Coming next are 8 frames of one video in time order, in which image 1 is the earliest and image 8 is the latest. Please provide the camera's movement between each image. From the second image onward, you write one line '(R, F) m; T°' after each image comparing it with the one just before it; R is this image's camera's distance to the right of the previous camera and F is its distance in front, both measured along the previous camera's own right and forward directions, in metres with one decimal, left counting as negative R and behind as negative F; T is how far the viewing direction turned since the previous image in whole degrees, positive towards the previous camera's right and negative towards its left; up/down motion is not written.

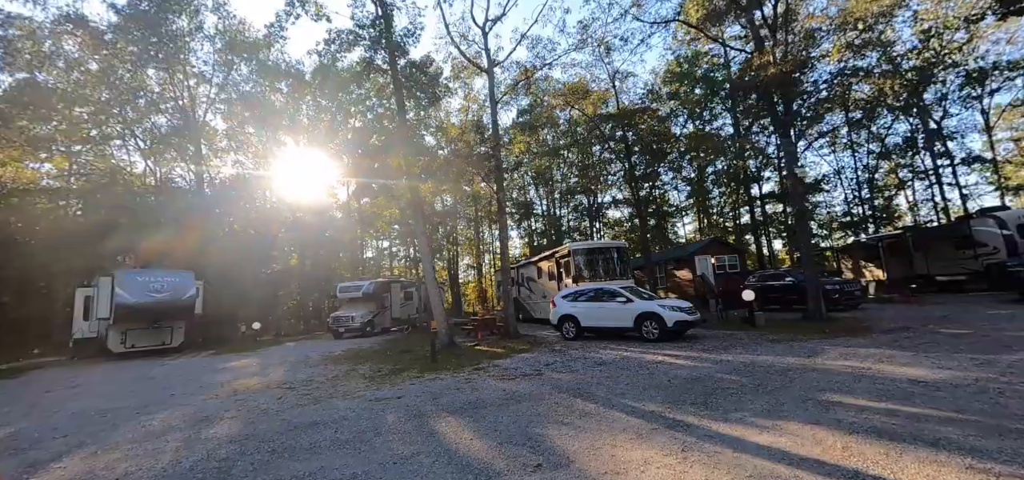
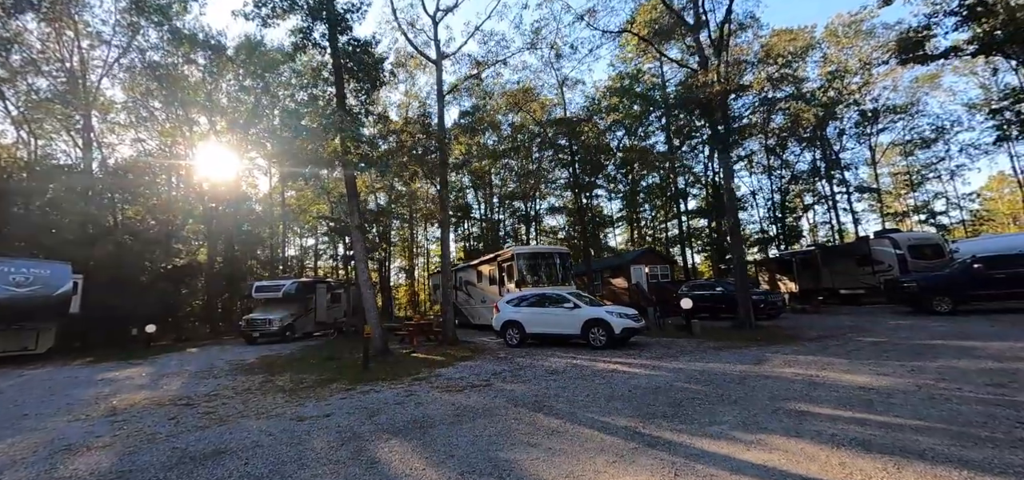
(-0.3, +0.6) m; +9°
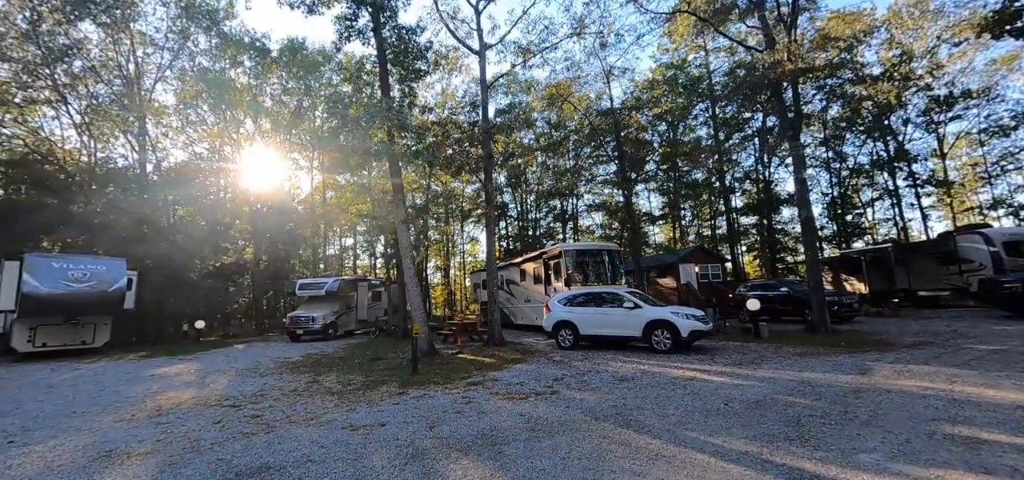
(-0.5, +0.6) m; -4°
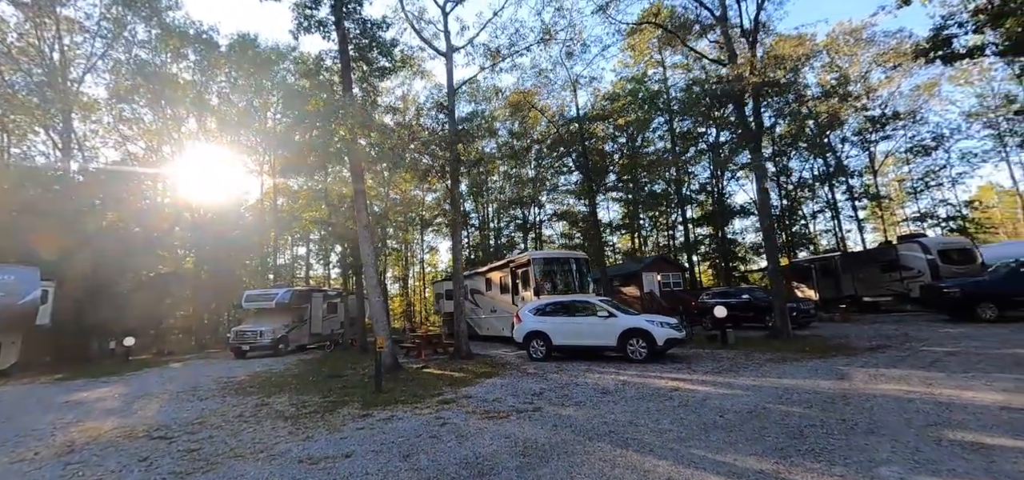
(-0.2, +0.4) m; +5°
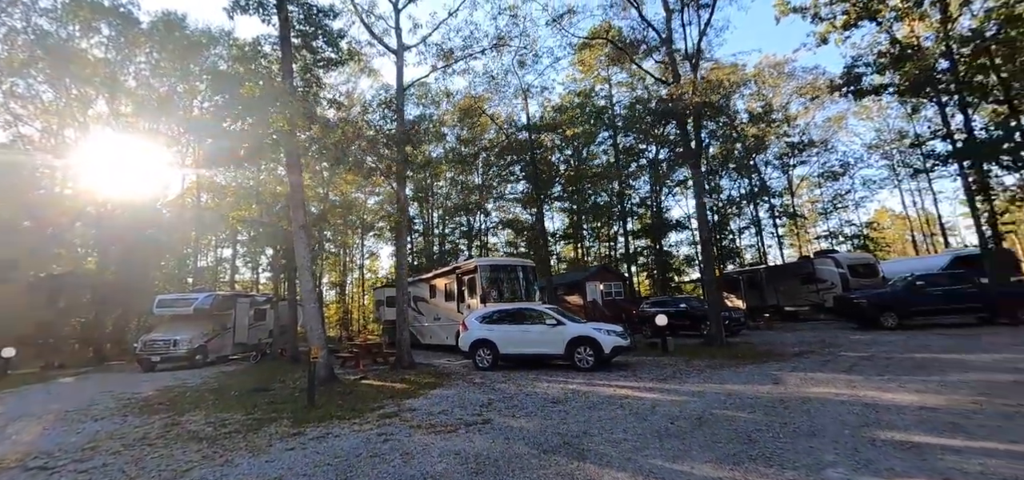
(-0.1, +0.2) m; +7°
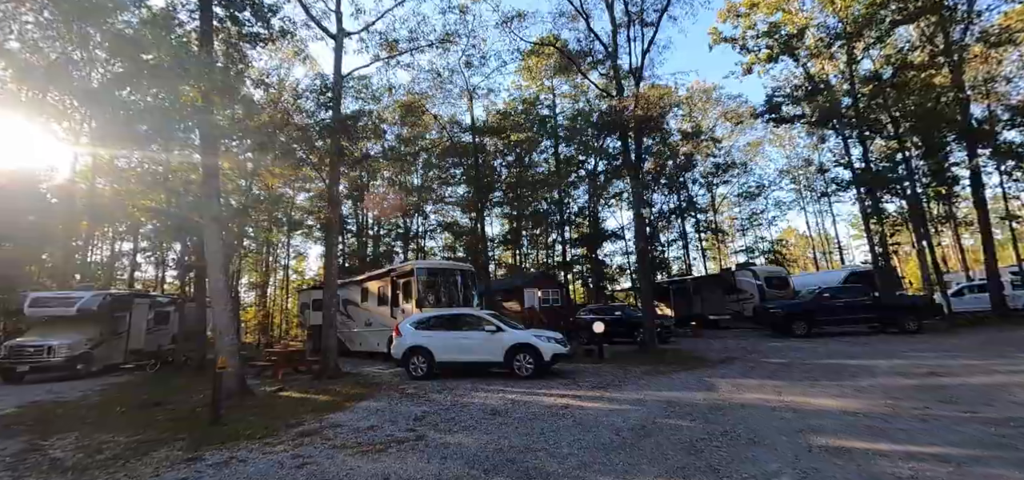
(0.0, +0.3) m; +8°
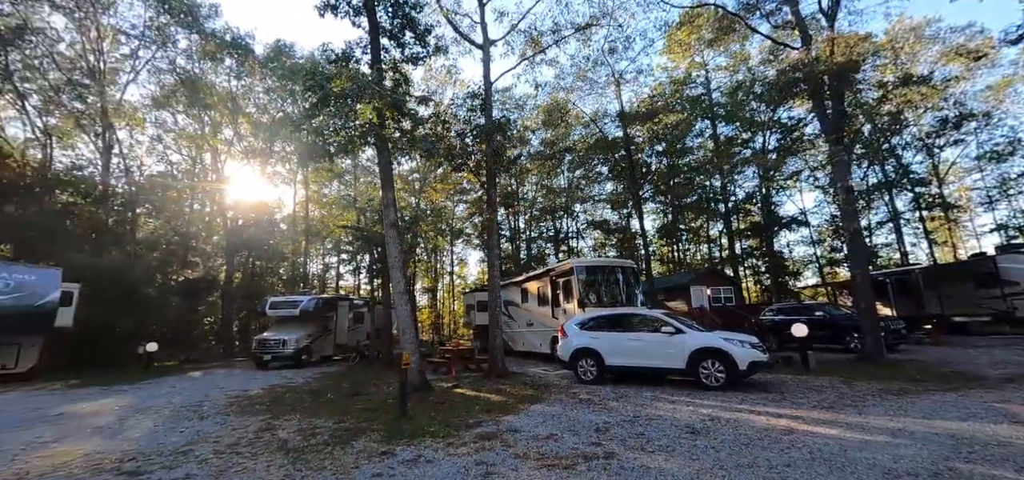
(-0.4, +0.5) m; -19°
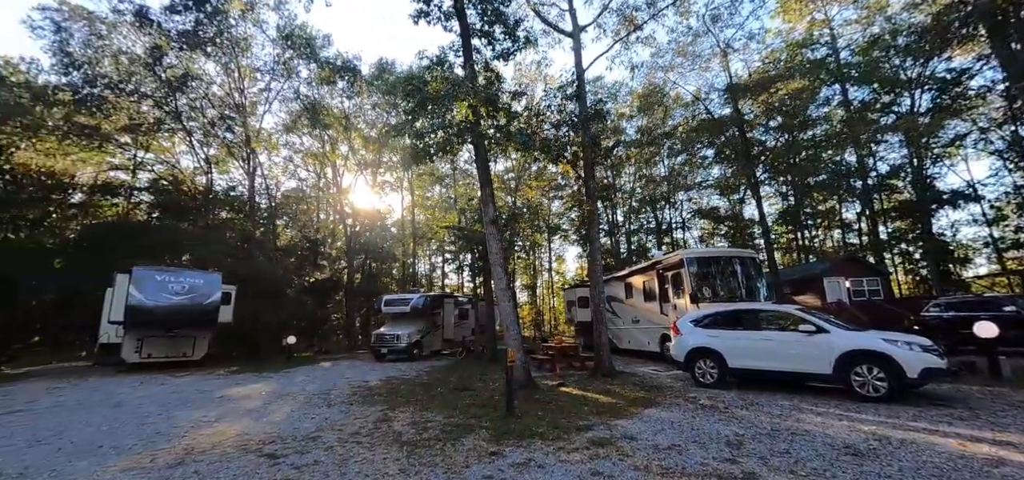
(-0.1, +0.3) m; -13°
